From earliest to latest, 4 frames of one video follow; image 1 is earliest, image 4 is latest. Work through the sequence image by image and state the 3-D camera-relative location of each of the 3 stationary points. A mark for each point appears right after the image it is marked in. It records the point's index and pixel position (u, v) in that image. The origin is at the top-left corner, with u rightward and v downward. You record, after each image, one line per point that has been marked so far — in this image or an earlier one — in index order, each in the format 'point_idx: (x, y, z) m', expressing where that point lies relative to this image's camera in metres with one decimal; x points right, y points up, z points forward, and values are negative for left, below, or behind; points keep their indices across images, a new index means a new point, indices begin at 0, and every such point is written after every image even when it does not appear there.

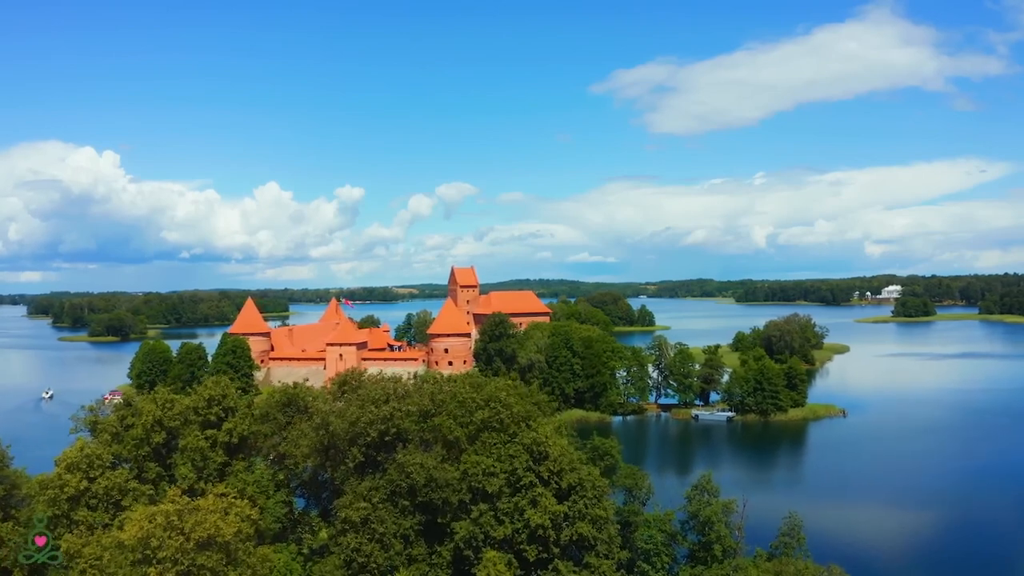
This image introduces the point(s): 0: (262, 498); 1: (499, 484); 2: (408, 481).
0: (-6.0, -5.1, +17.8) m
1: (-0.3, -4.2, +15.8) m
2: (-2.2, -4.2, +15.9) m
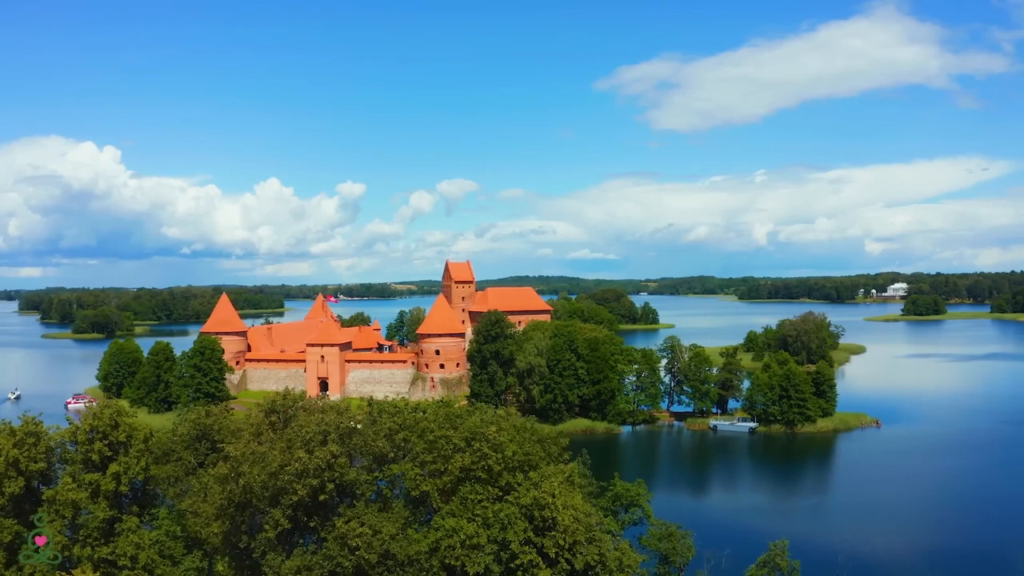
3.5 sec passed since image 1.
0: (-6.2, -4.9, +13.0) m
1: (-0.4, -4.1, +10.9) m
2: (-2.4, -4.1, +11.0) m
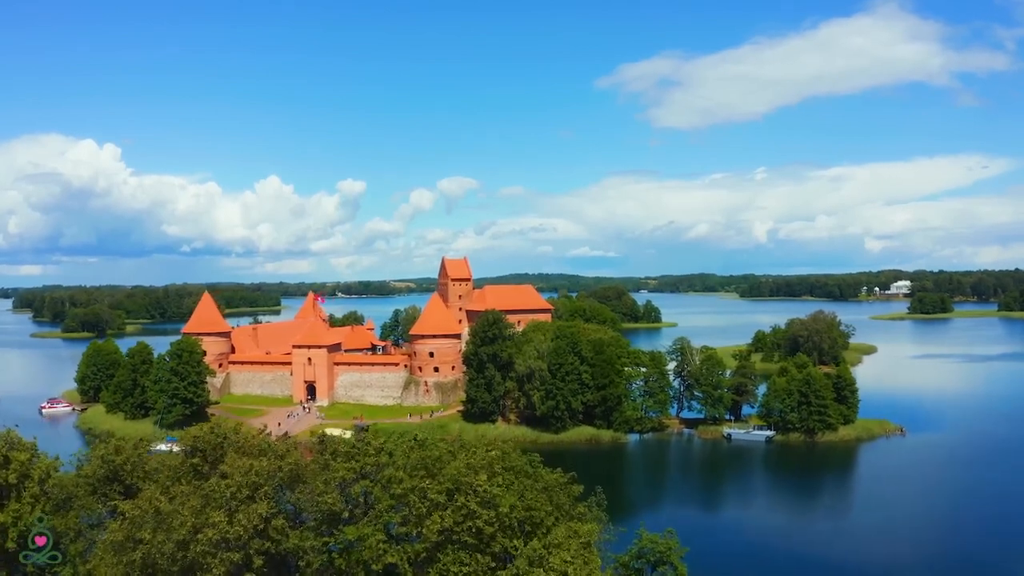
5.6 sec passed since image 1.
0: (-6.2, -4.9, +10.0) m
1: (-0.5, -4.1, +7.9) m
2: (-2.4, -4.1, +8.0) m
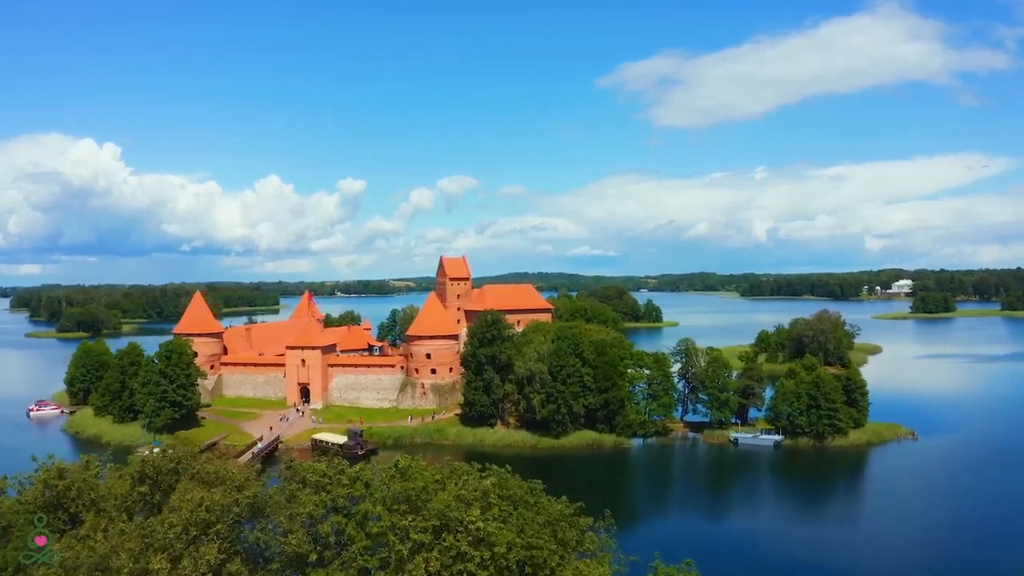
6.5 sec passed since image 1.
0: (-6.2, -4.9, +8.6) m
1: (-0.5, -4.1, +6.6) m
2: (-2.4, -4.1, +6.7) m
